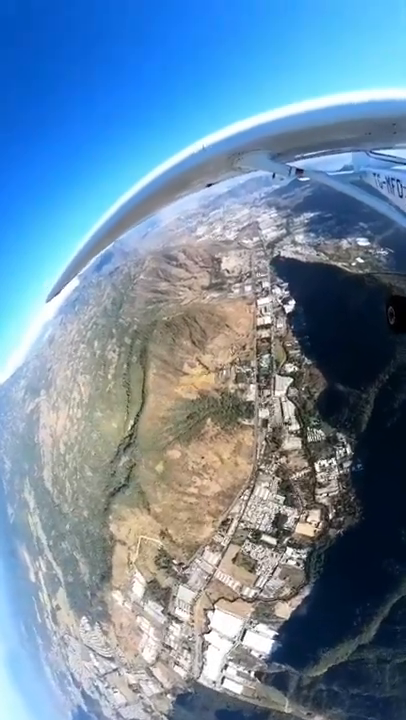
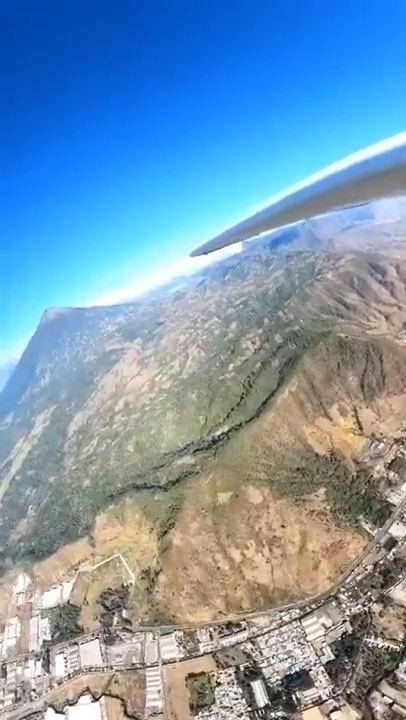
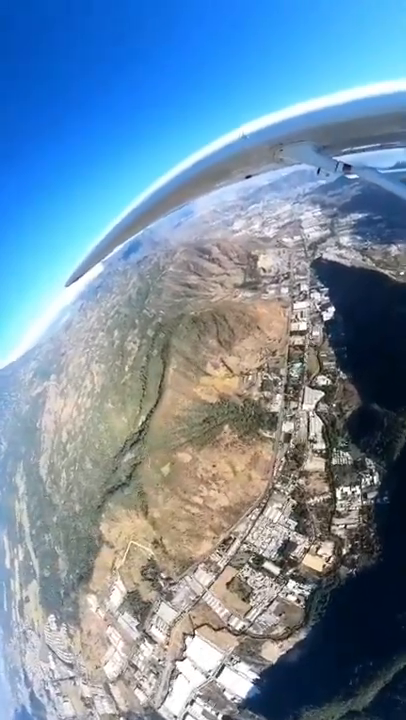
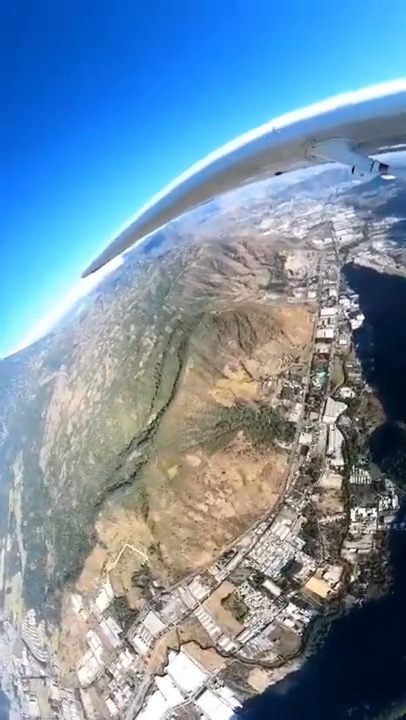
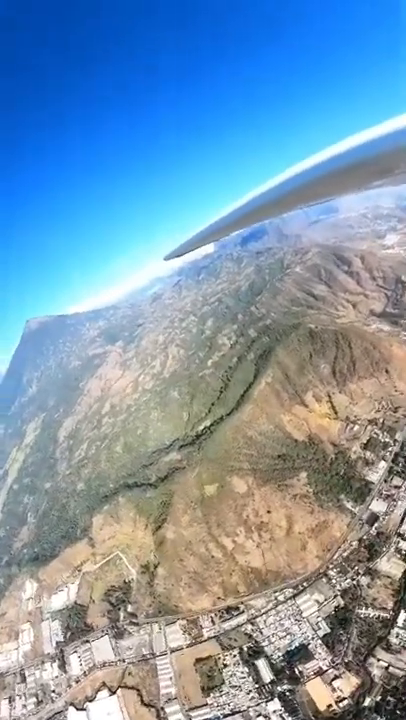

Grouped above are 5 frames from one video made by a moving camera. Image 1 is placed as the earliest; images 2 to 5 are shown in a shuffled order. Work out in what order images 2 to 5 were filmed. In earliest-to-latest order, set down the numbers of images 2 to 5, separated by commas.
3, 4, 5, 2
